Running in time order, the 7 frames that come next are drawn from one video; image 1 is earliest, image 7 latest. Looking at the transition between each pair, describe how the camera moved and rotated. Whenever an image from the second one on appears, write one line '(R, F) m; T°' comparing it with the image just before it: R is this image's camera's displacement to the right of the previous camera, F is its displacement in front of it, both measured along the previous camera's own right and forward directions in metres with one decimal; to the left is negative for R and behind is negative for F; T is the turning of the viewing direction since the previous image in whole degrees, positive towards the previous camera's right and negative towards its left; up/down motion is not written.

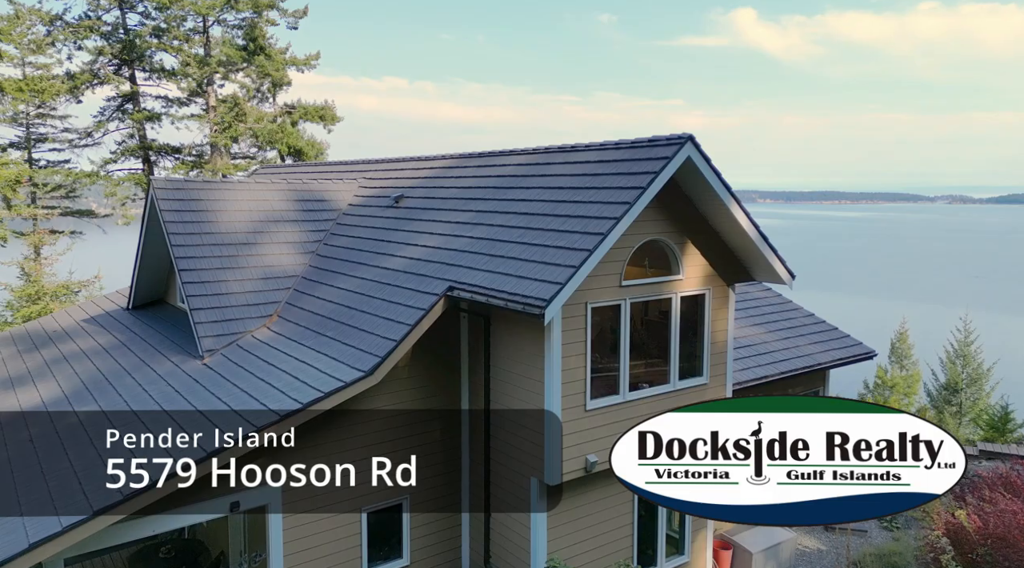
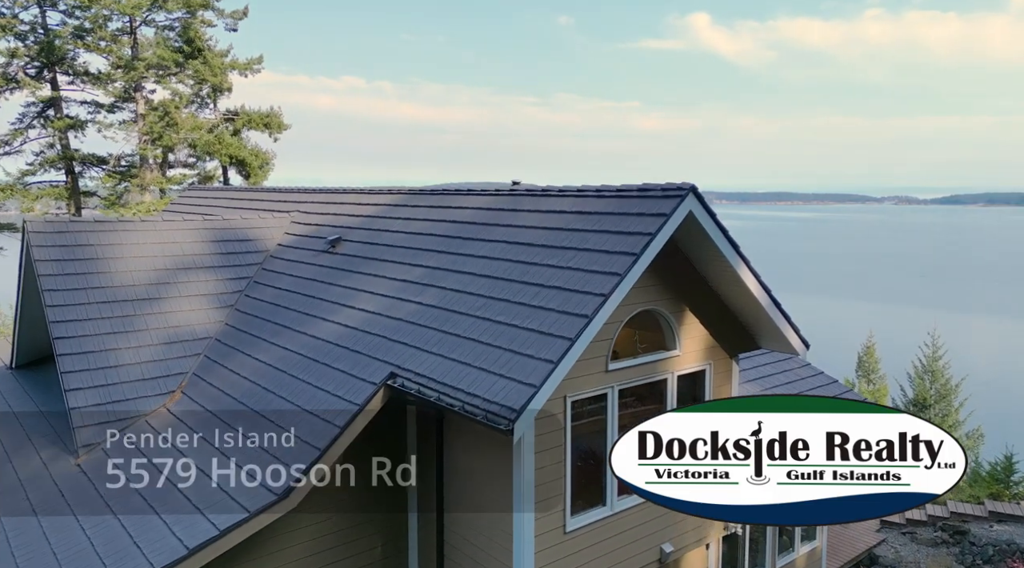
(0.0, +2.3) m; +3°
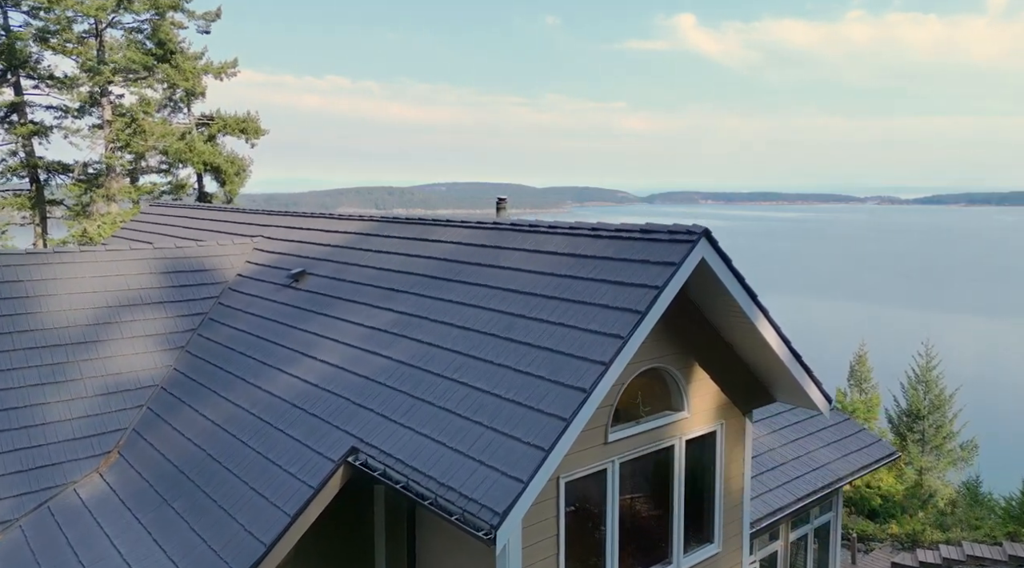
(0.0, +1.3) m; +1°
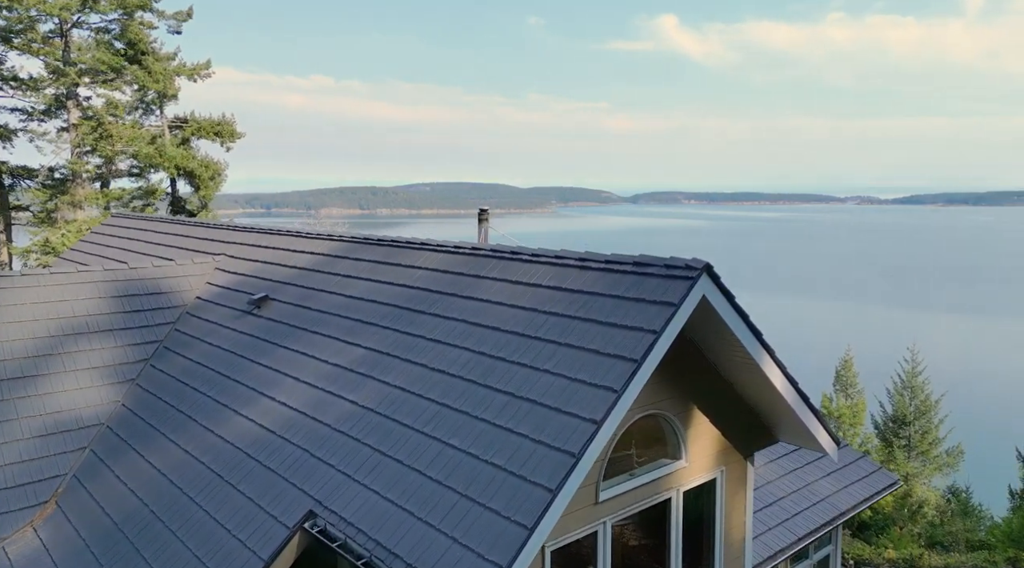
(0.0, +0.8) m; +1°
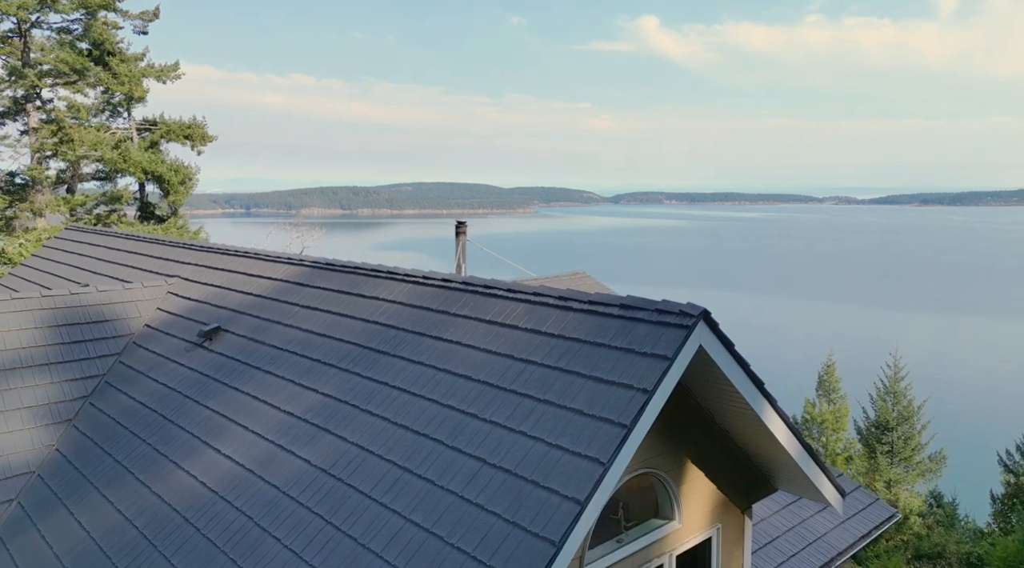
(+0.1, +0.8) m; +1°
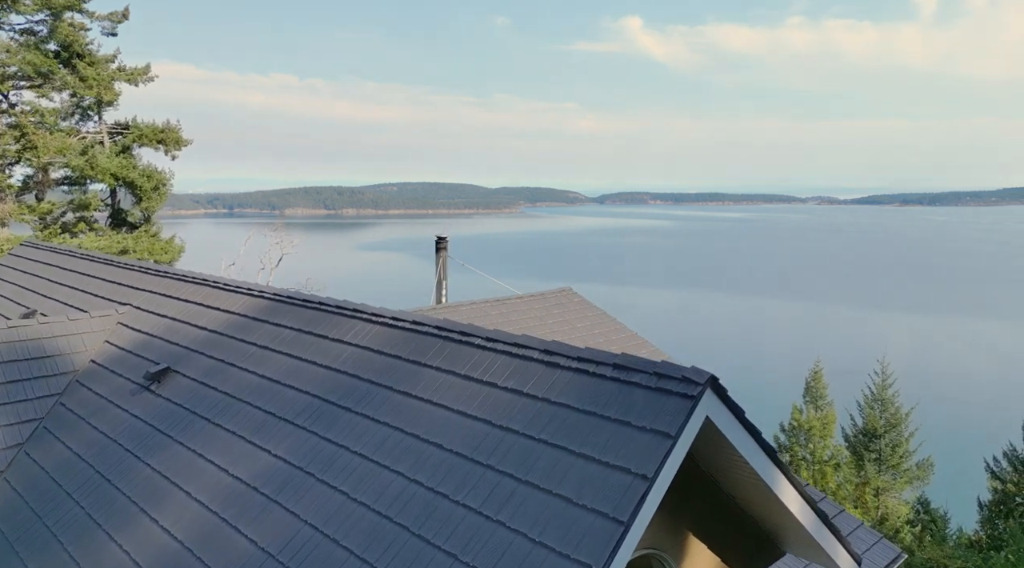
(+0.1, +0.8) m; +1°
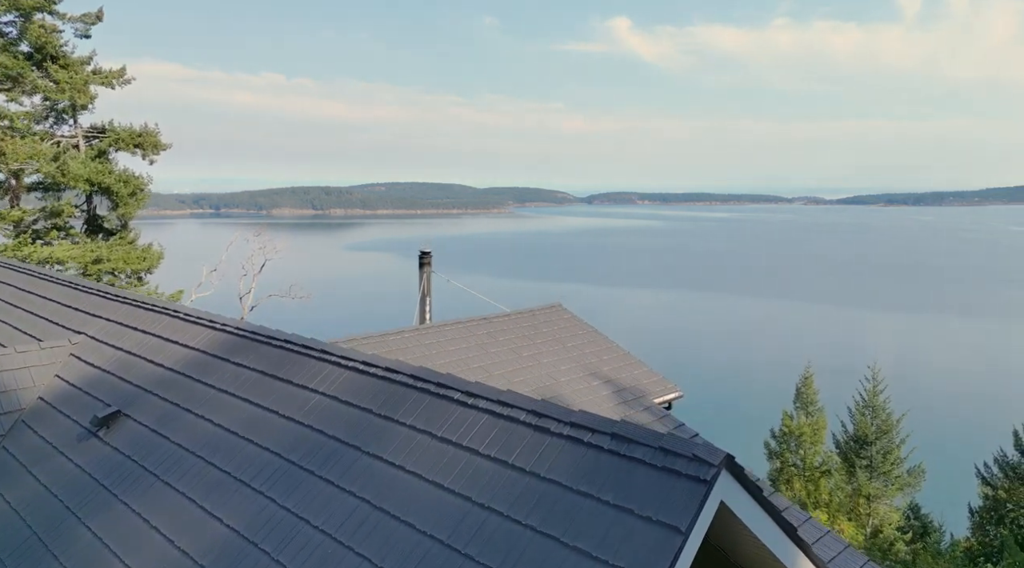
(0.0, +0.7) m; +1°
